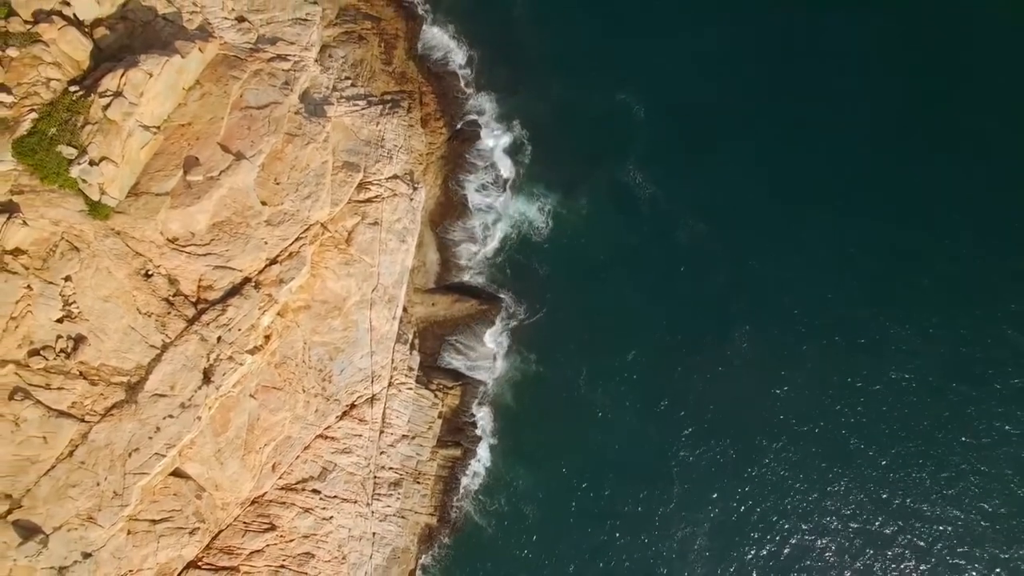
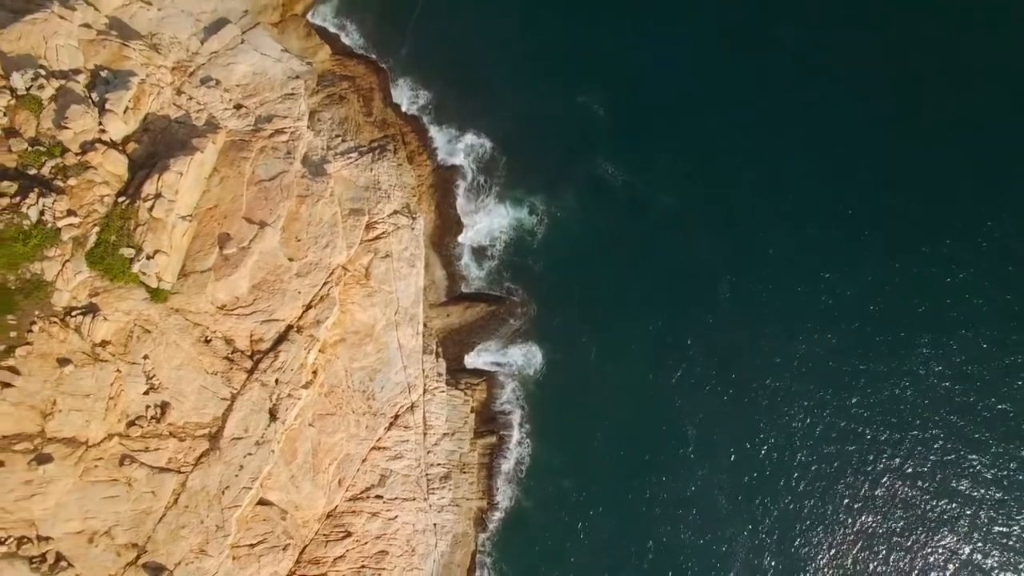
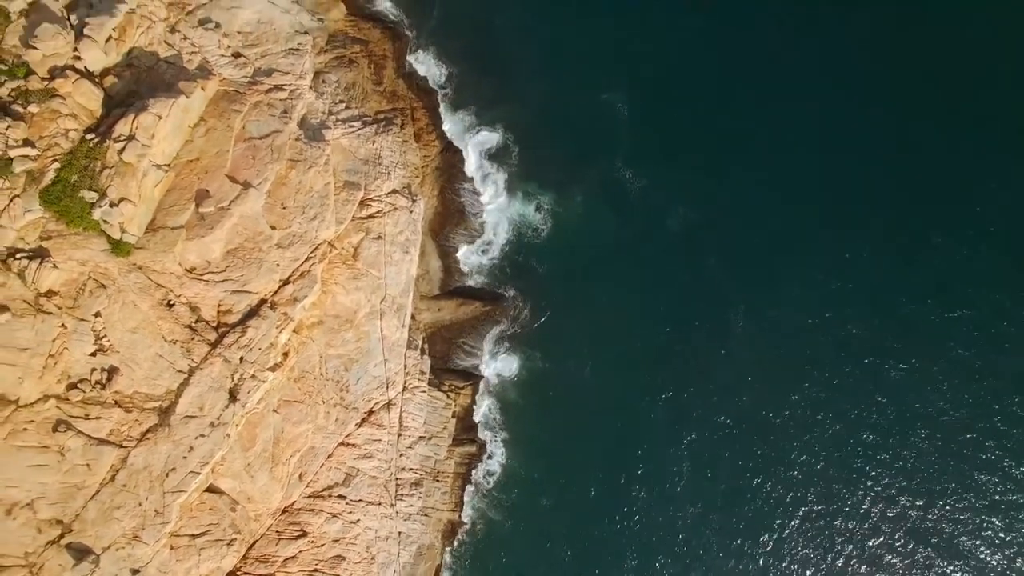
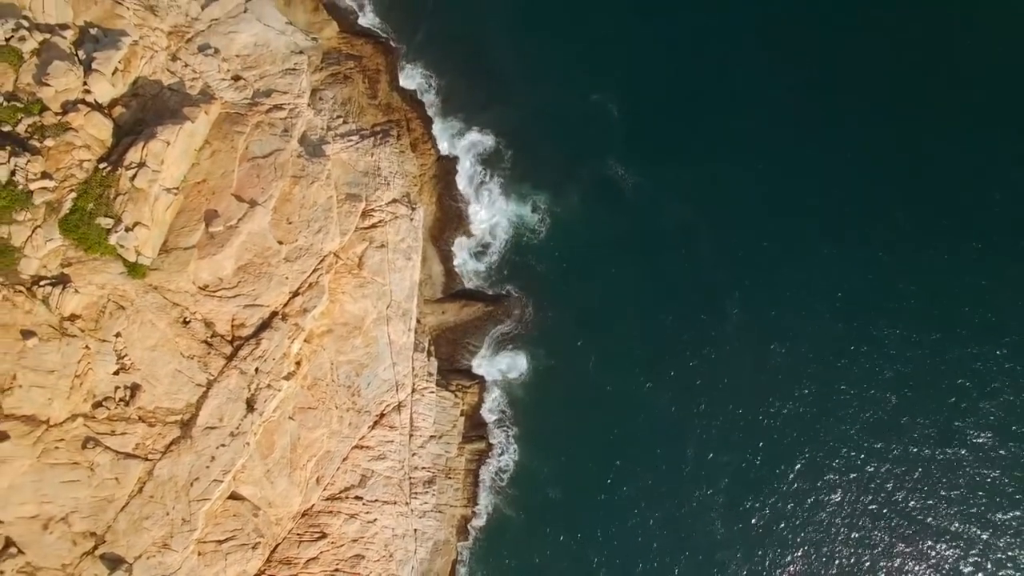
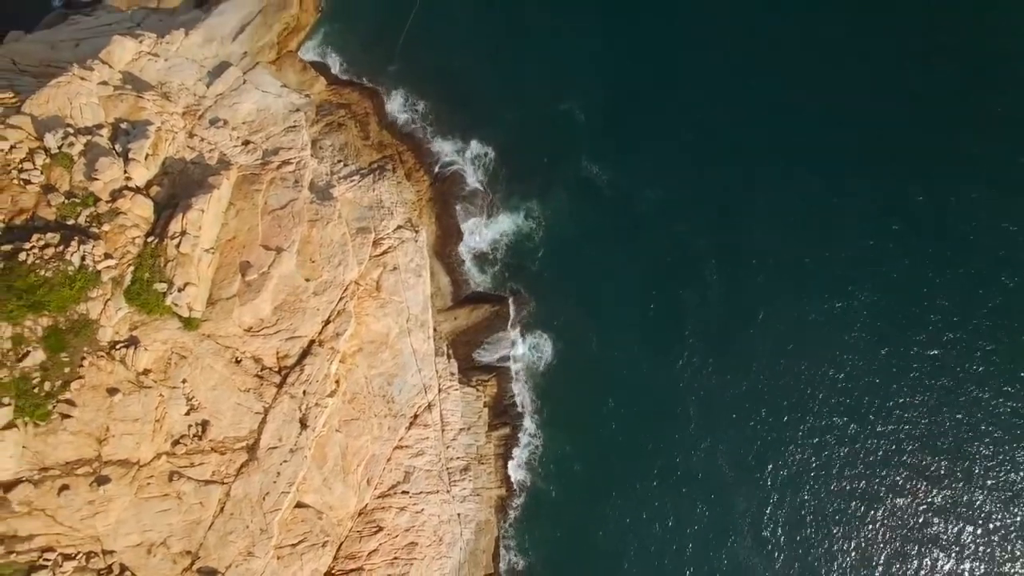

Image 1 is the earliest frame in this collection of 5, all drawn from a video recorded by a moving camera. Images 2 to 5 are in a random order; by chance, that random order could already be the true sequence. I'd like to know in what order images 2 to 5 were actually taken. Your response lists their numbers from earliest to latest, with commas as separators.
3, 4, 2, 5
